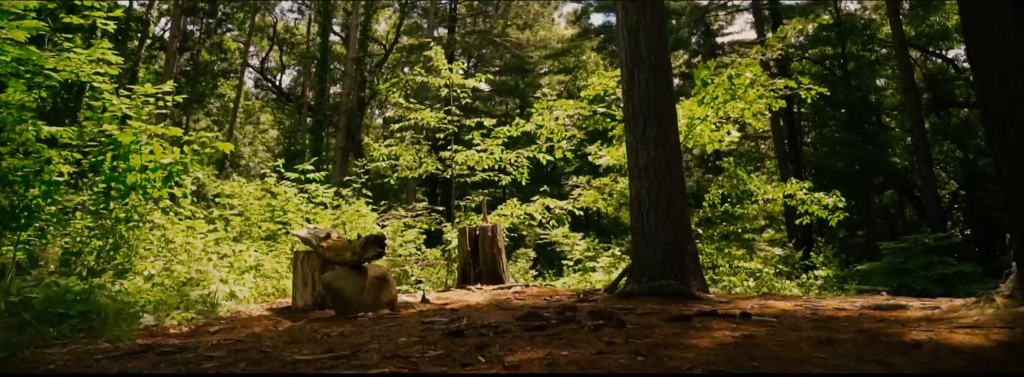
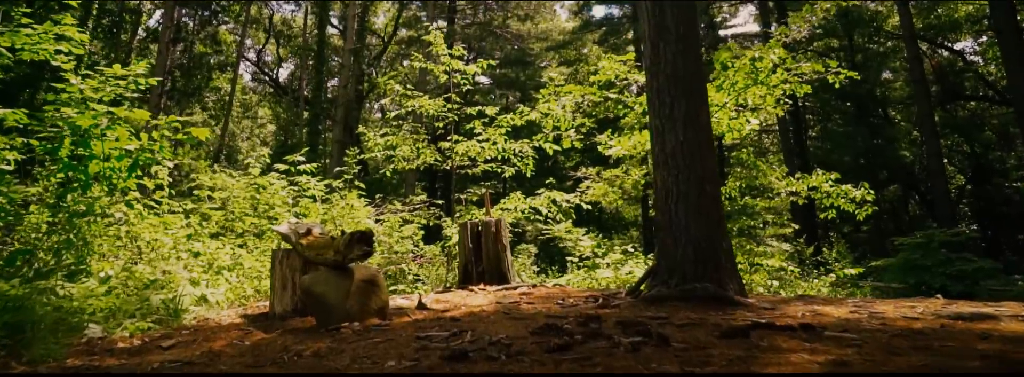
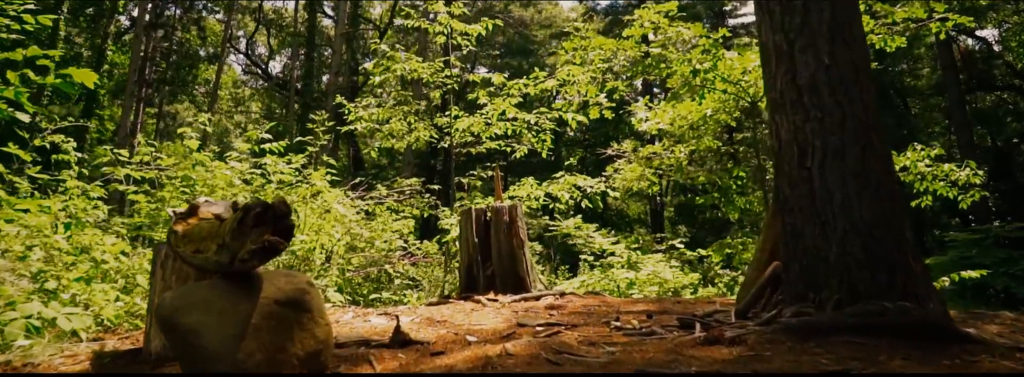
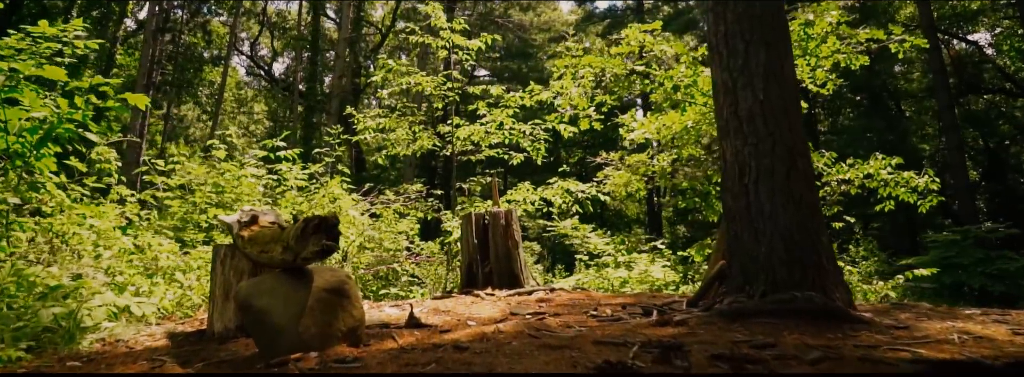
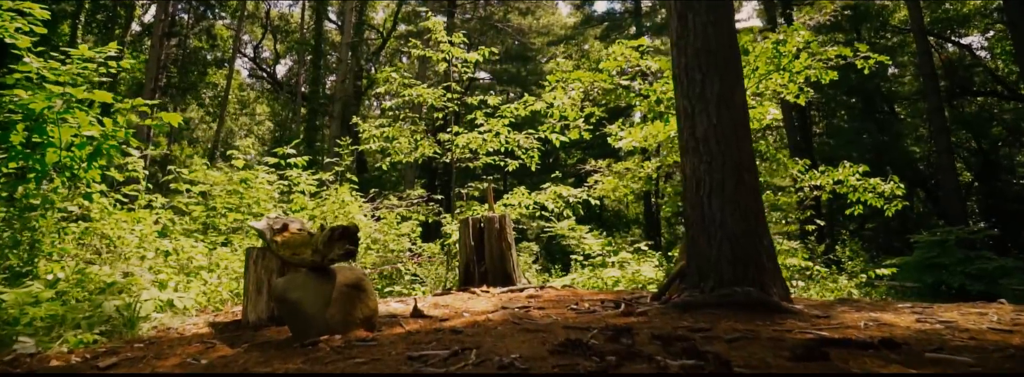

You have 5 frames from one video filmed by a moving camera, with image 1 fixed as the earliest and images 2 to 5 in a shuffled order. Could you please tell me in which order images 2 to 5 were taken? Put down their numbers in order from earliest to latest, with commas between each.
2, 5, 4, 3
